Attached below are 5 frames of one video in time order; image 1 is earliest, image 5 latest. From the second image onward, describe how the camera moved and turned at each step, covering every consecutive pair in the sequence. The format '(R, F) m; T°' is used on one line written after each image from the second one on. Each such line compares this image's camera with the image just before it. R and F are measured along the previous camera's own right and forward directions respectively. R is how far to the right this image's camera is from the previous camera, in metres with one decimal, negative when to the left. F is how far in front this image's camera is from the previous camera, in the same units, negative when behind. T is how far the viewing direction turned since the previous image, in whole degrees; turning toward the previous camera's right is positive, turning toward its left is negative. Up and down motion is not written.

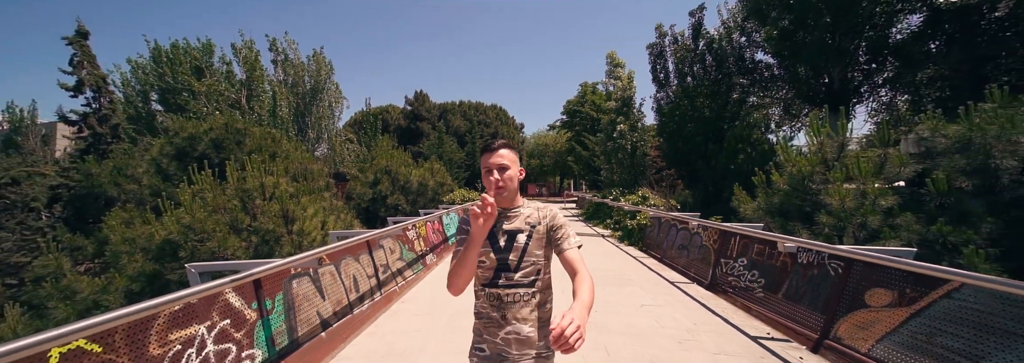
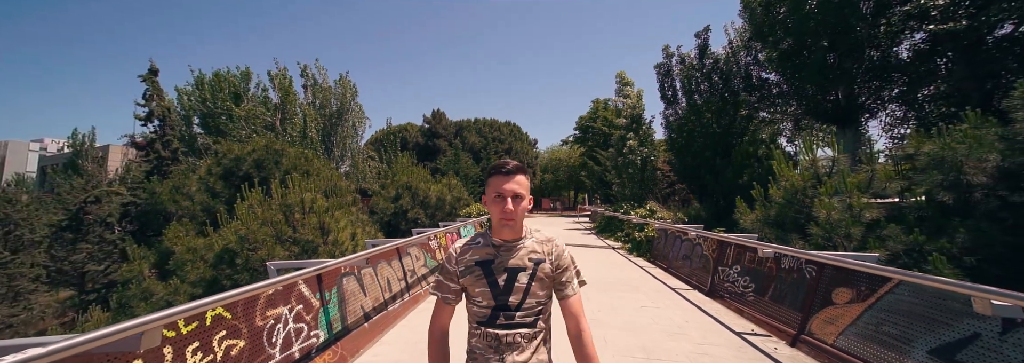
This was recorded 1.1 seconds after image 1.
(+0.1, -0.9) m; -3°
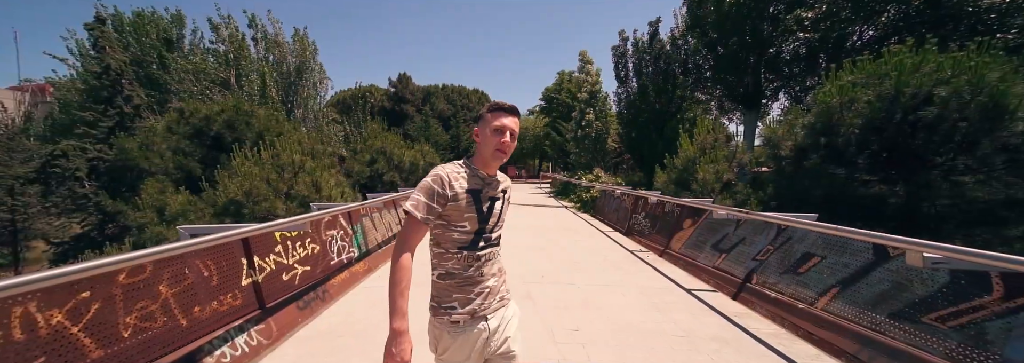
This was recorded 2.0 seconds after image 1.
(-0.4, -2.2) m; +7°
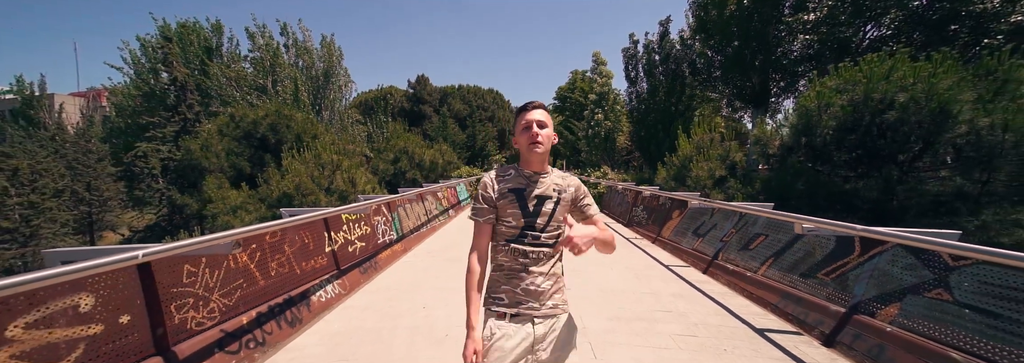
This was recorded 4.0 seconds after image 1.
(+0.2, -1.3) m; -3°
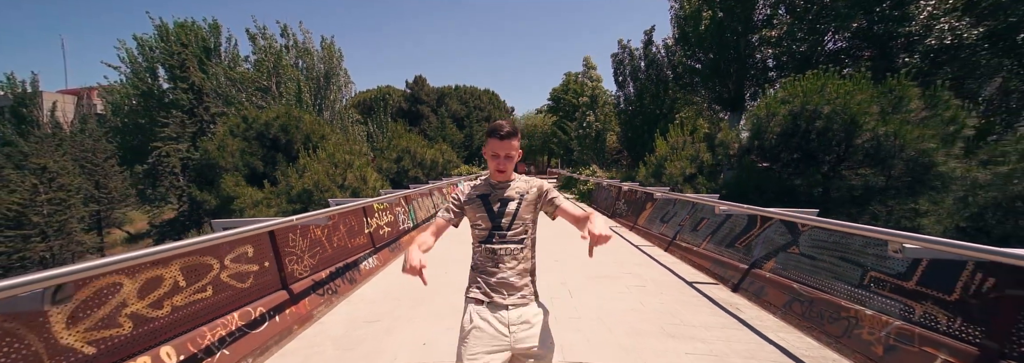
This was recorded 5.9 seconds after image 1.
(-0.1, -1.5) m; +1°
